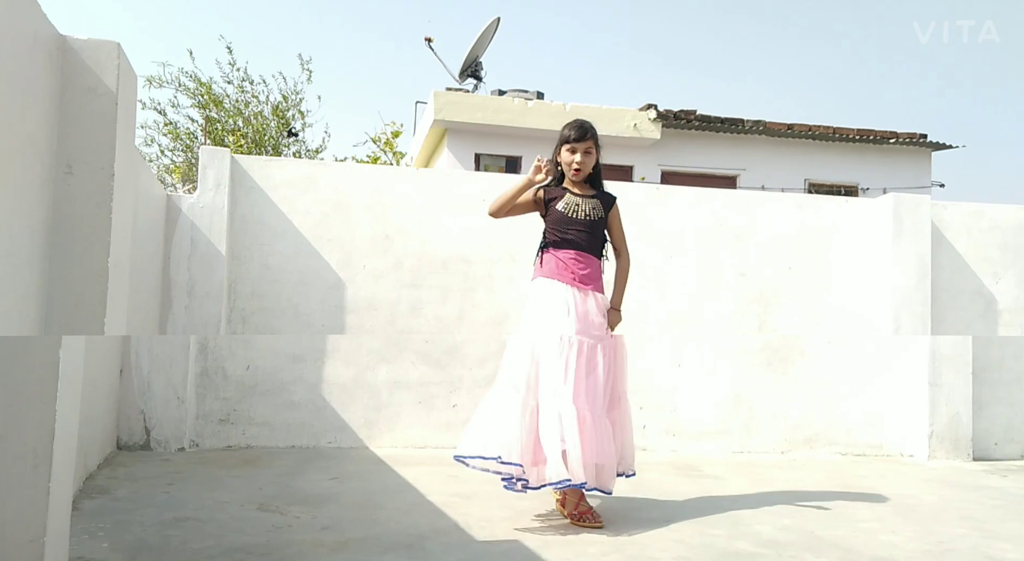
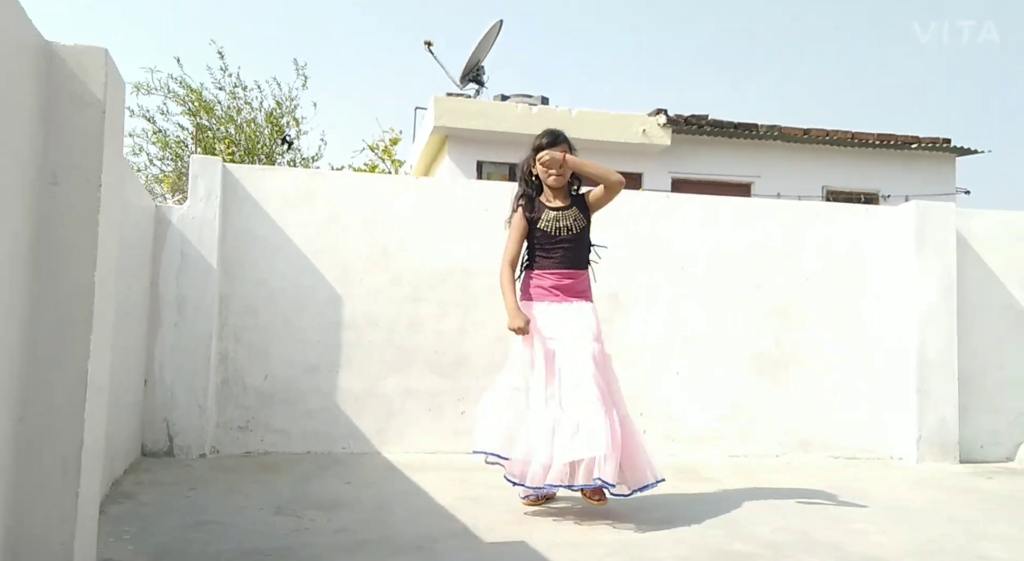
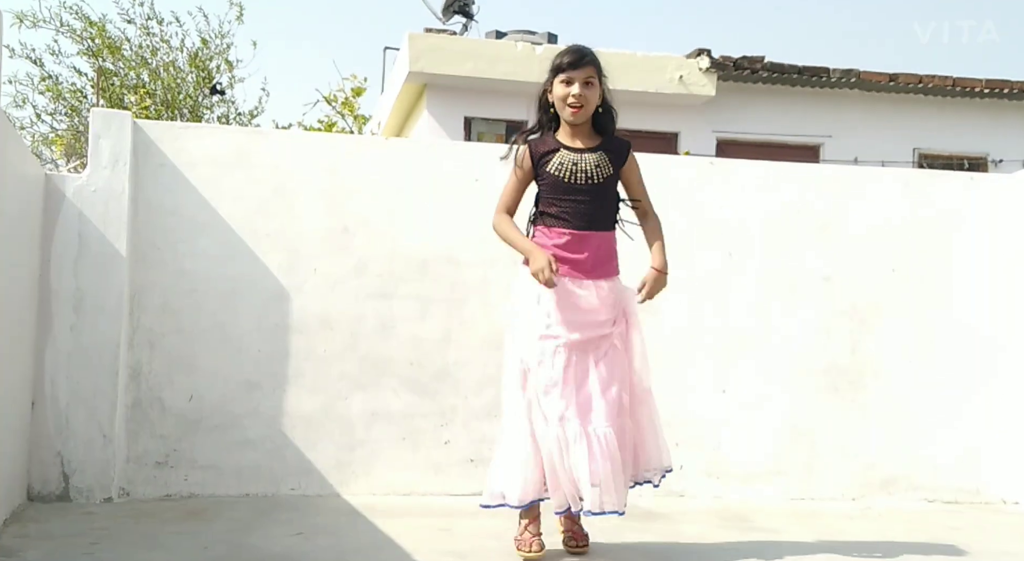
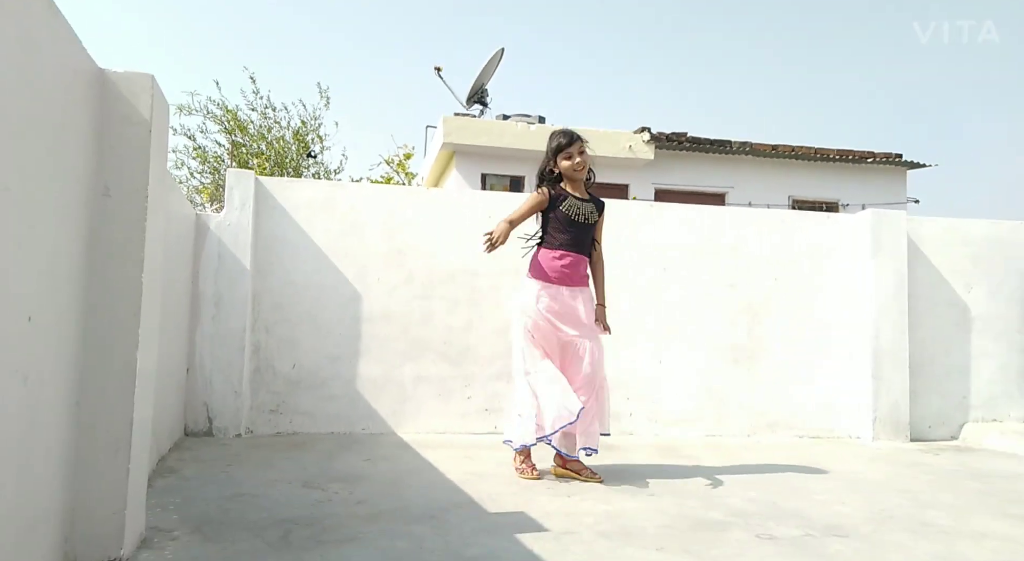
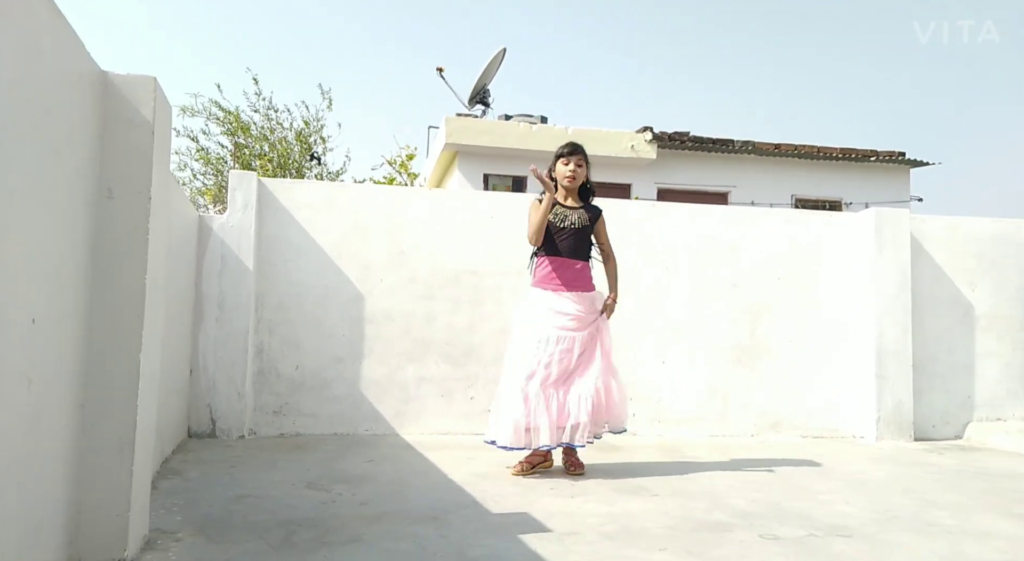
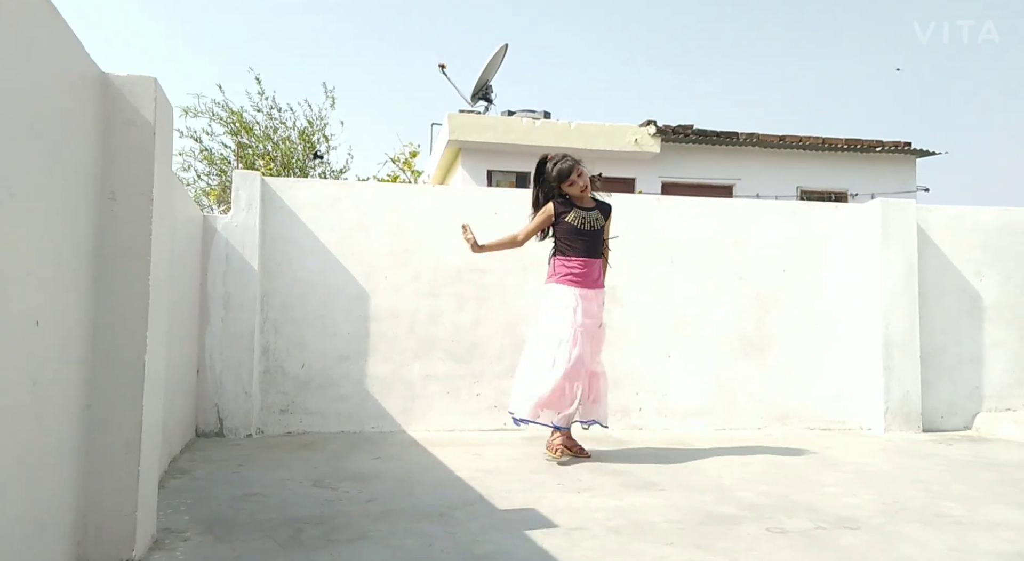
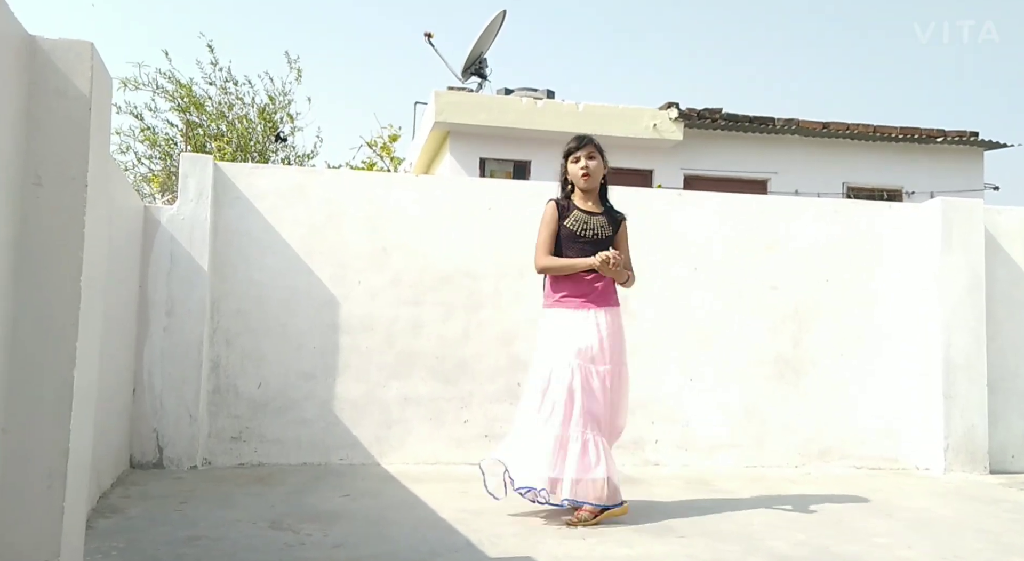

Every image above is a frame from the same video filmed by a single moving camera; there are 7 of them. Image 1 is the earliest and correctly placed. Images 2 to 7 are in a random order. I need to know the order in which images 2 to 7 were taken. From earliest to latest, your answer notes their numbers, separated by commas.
3, 2, 4, 5, 7, 6
